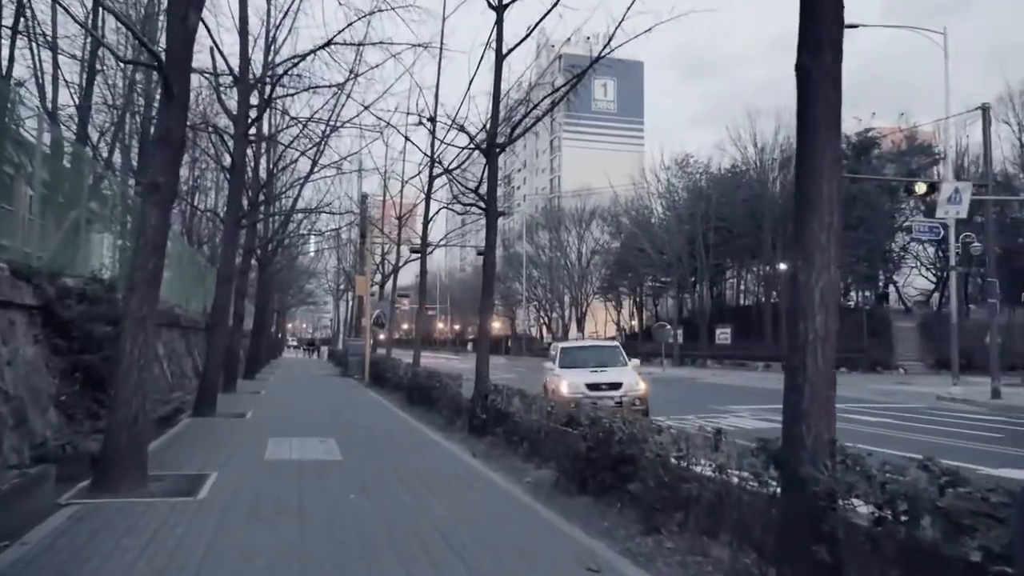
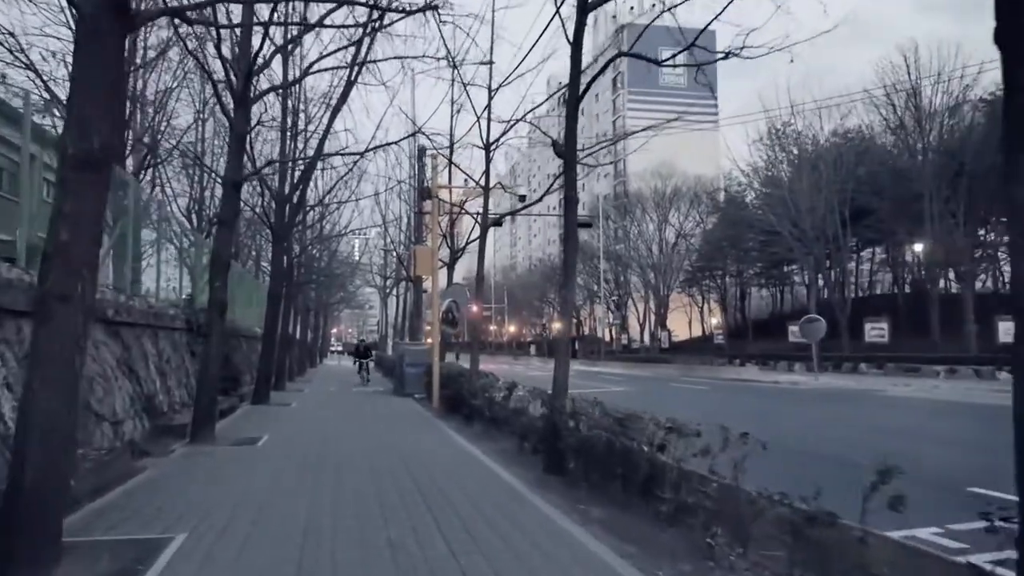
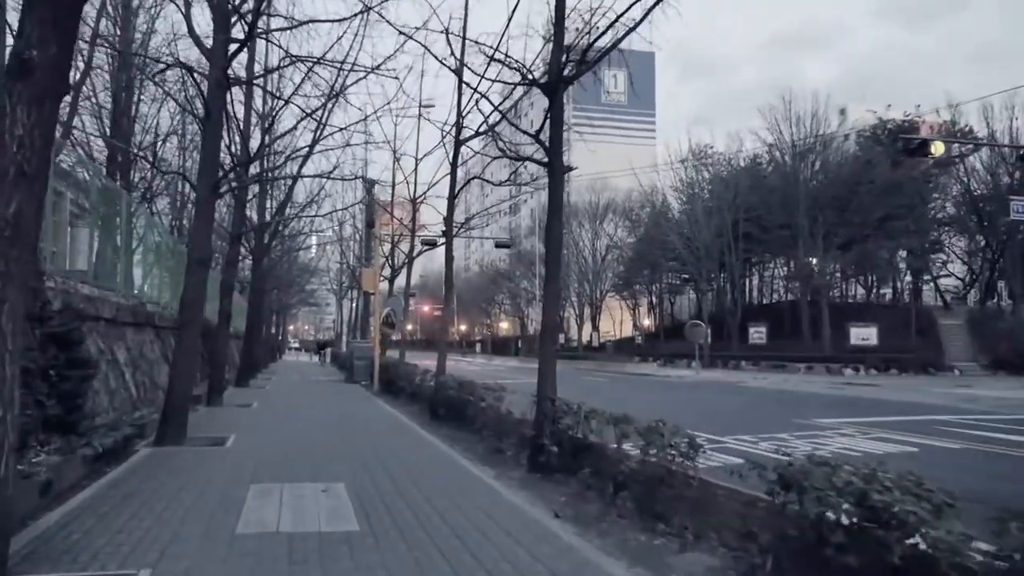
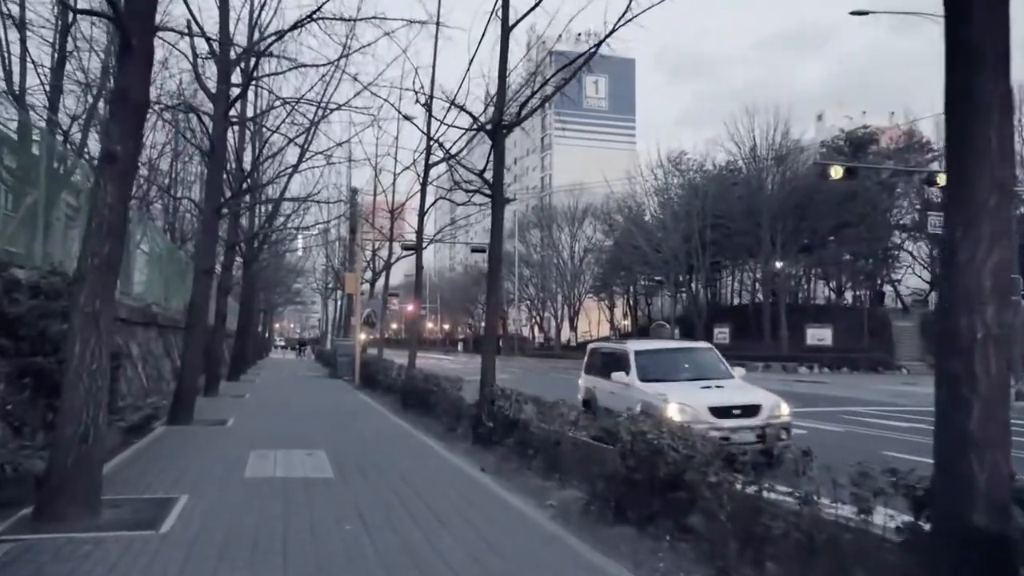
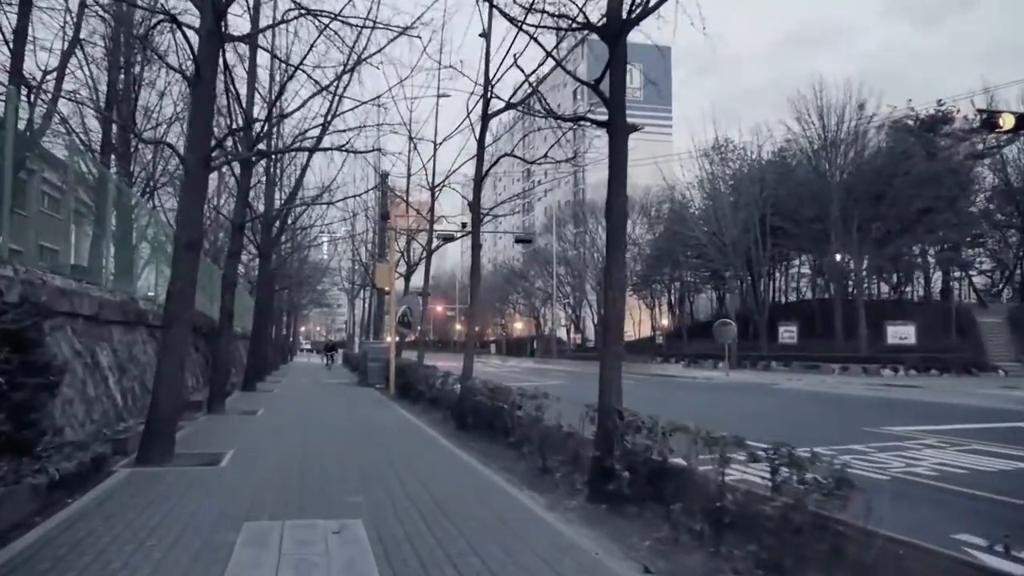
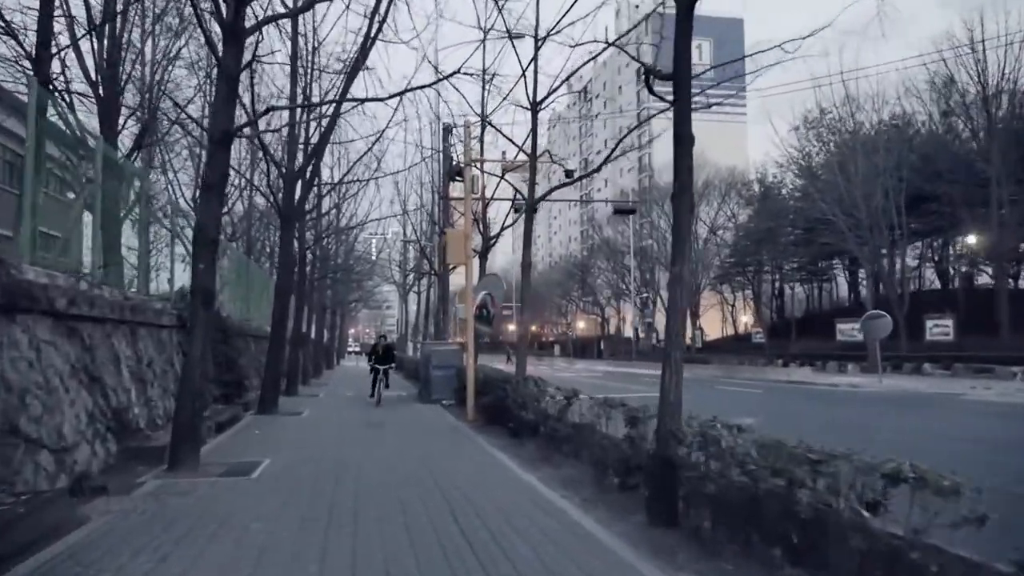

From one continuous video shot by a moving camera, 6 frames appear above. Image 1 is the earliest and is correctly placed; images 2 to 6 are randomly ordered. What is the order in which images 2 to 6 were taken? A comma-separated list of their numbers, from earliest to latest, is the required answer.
4, 3, 5, 2, 6
